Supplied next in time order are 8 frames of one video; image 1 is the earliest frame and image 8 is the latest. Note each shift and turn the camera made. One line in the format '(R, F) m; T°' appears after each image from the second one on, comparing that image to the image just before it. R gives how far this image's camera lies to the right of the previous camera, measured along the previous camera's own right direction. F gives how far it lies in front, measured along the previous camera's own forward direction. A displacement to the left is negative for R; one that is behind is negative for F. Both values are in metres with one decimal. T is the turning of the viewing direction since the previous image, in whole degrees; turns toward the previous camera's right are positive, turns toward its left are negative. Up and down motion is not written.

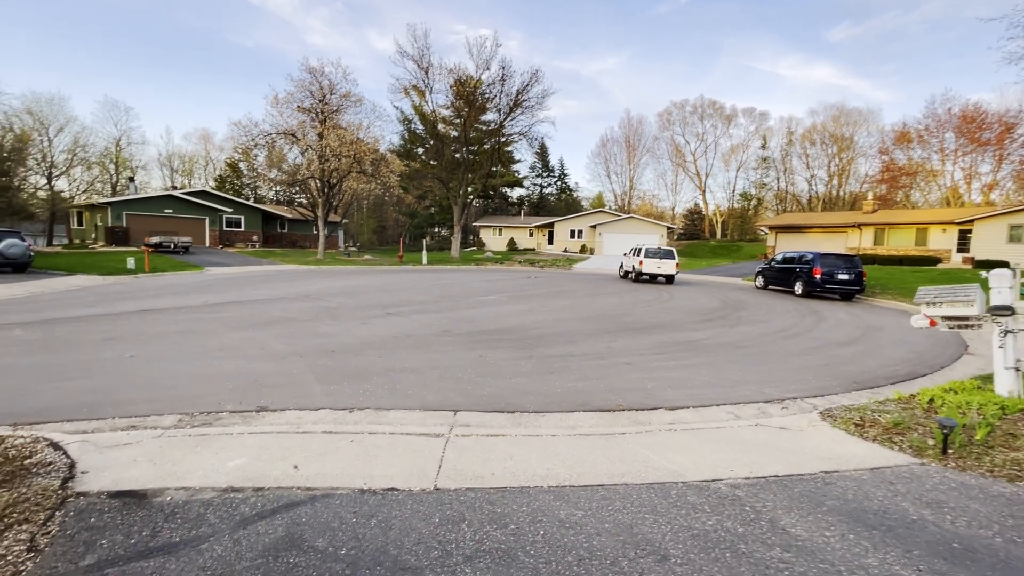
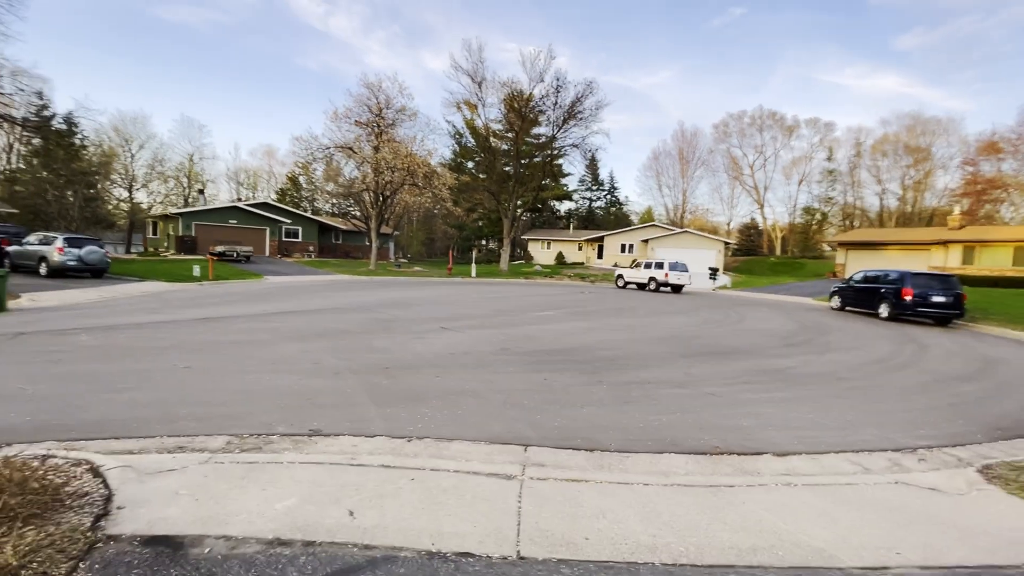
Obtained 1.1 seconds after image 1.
(-0.4, +0.7) m; -5°
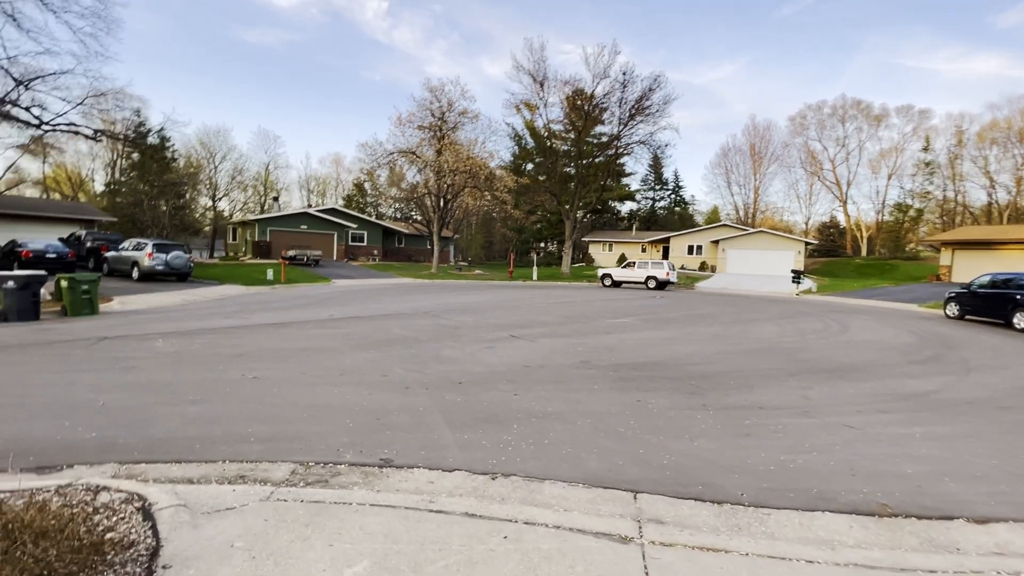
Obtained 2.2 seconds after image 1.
(-0.4, +0.9) m; -7°
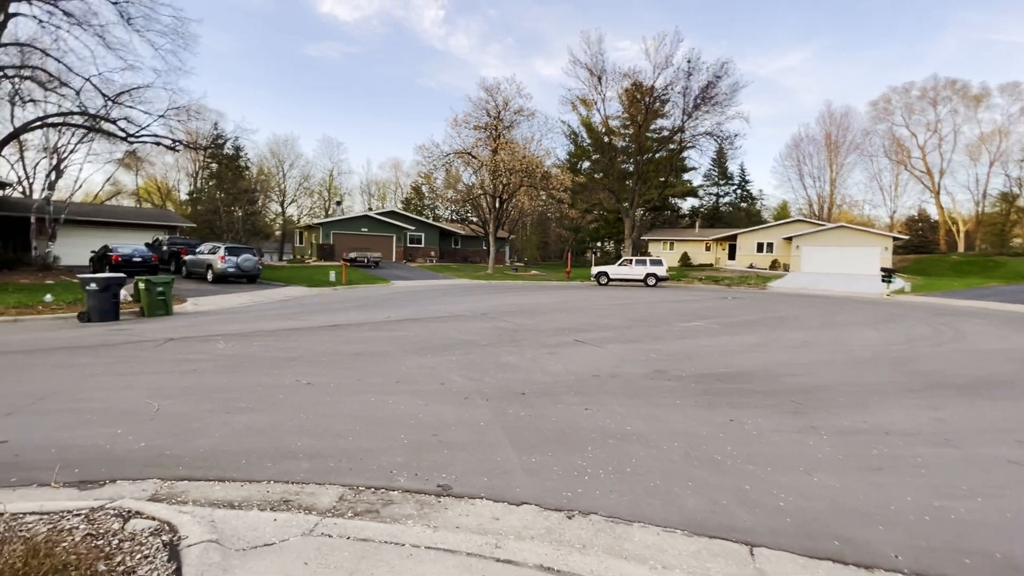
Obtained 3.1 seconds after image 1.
(-0.2, +0.7) m; -6°
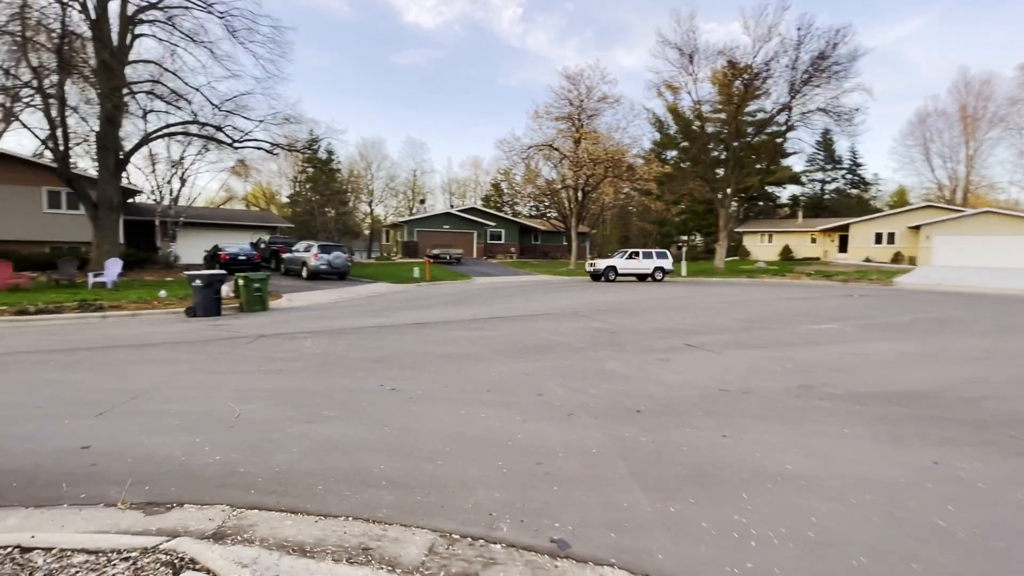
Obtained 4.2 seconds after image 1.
(-0.4, +1.0) m; -9°
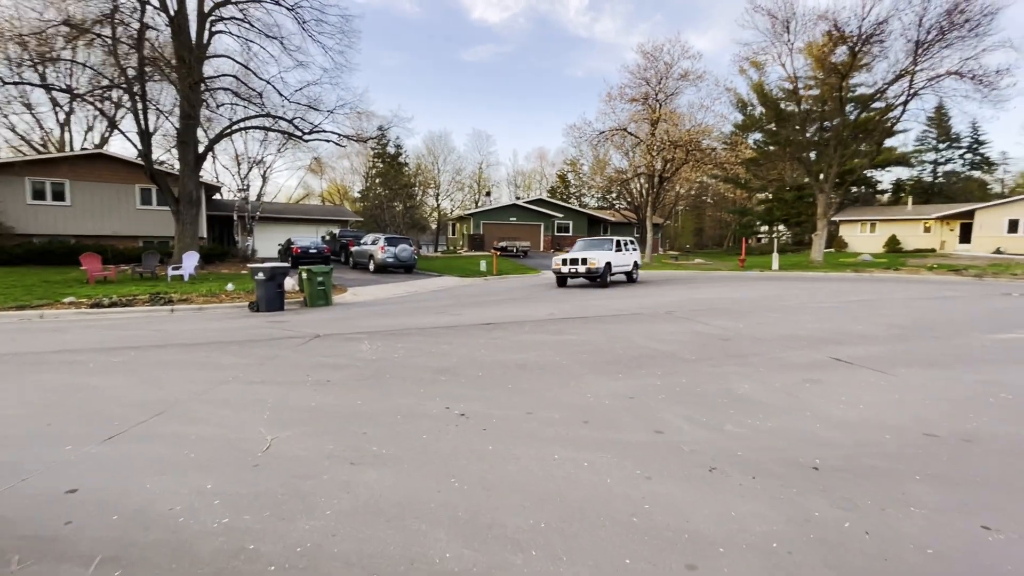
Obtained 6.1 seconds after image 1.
(-0.4, +1.6) m; -8°
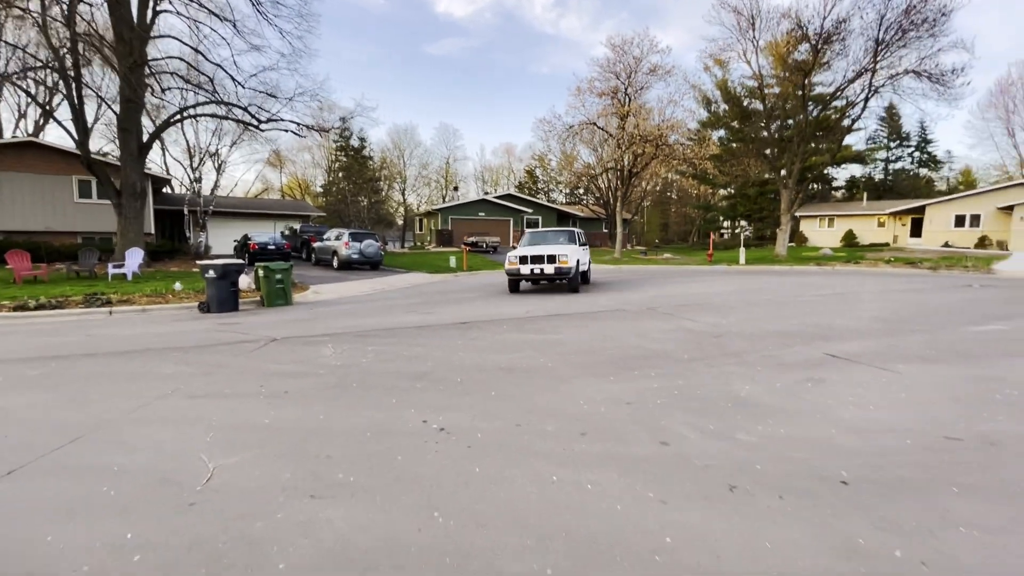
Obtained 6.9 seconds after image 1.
(-0.2, +0.6) m; +4°
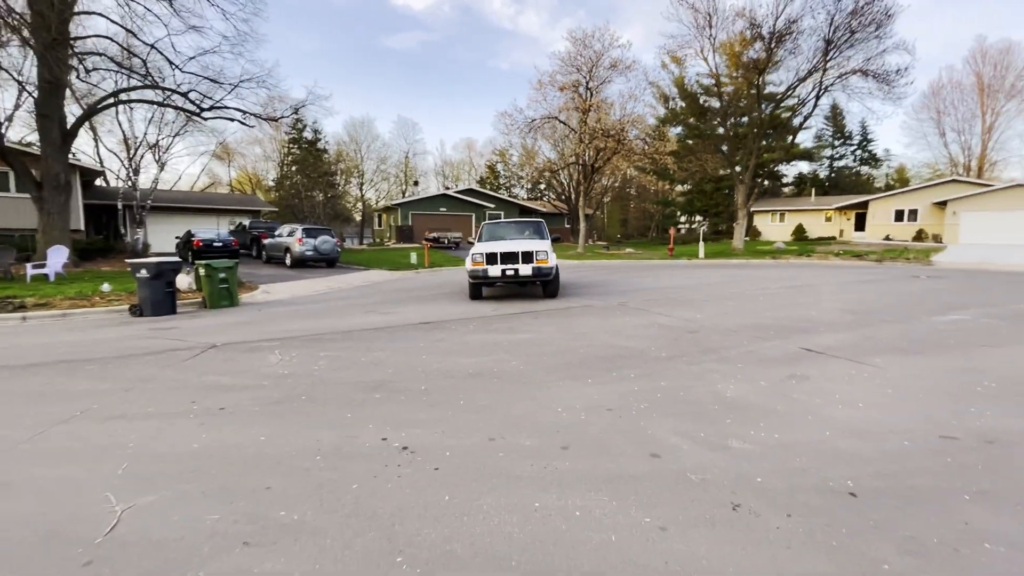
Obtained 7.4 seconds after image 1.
(-0.1, +0.5) m; +4°
